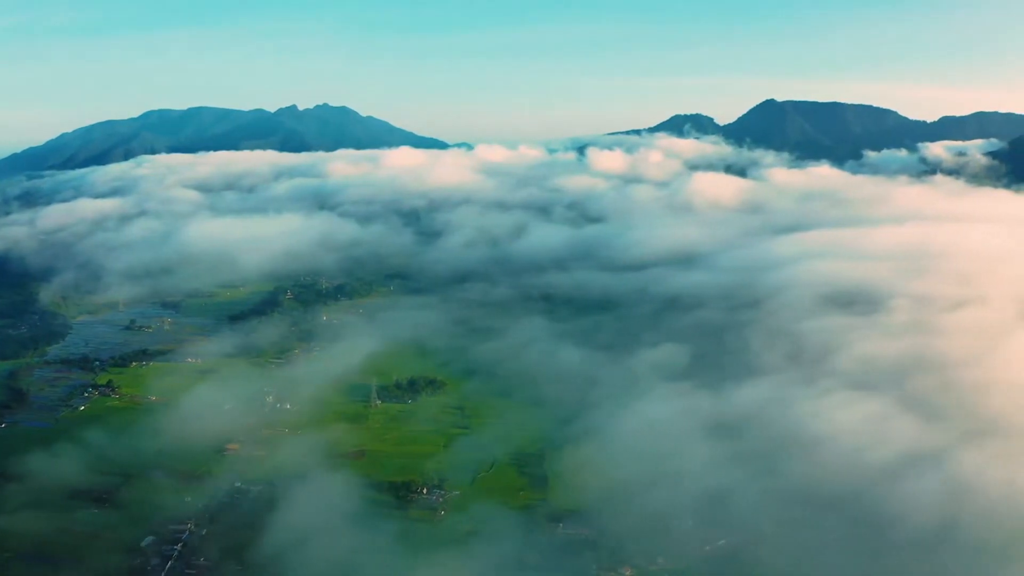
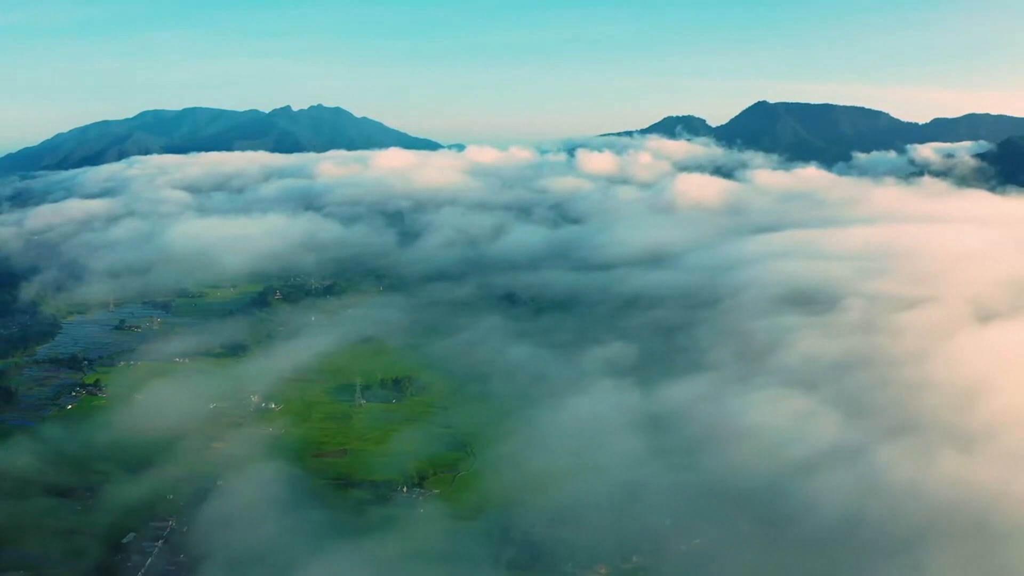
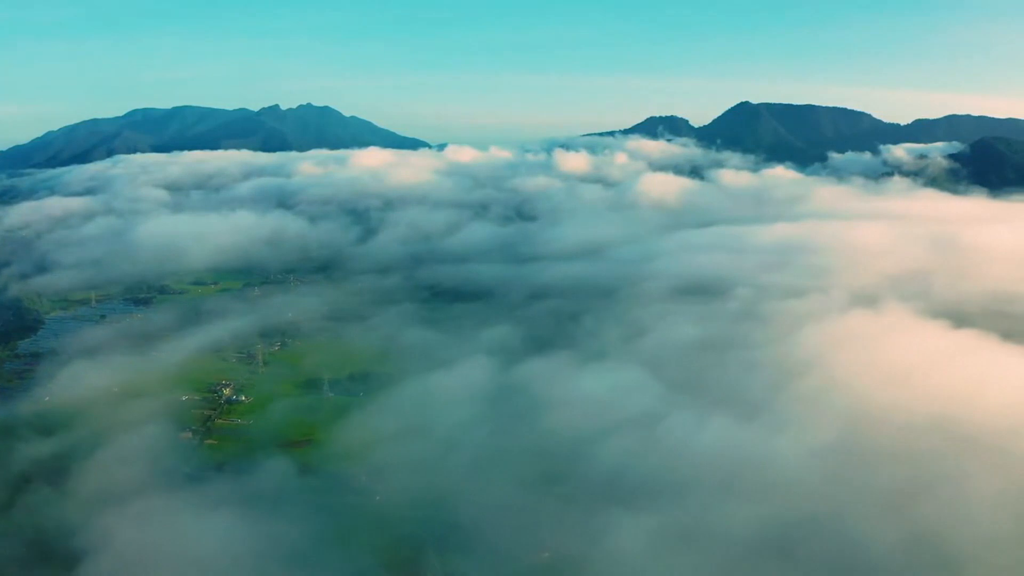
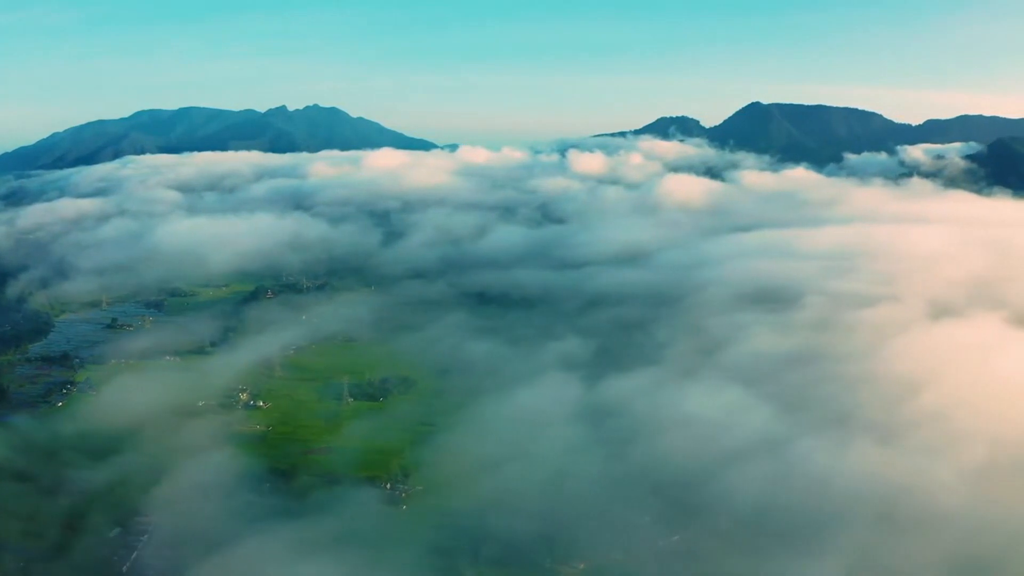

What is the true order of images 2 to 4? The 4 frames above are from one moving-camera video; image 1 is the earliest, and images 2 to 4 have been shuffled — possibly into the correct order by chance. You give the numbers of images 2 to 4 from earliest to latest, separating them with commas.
2, 4, 3
